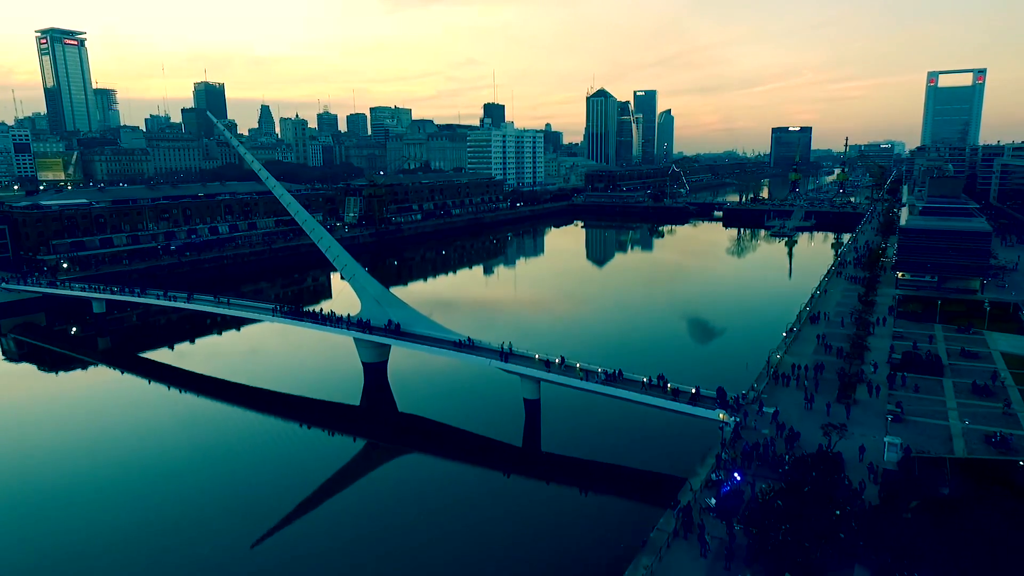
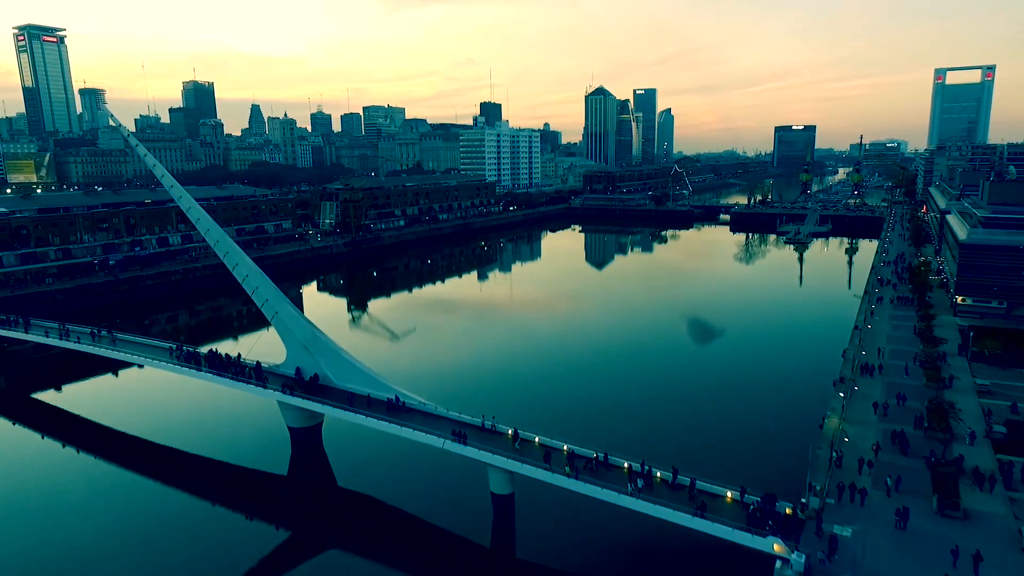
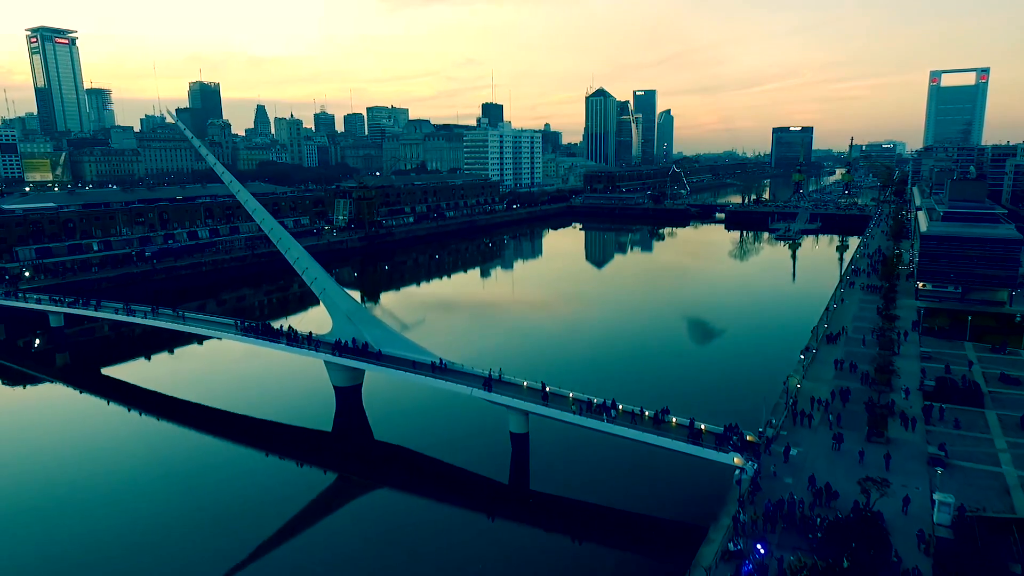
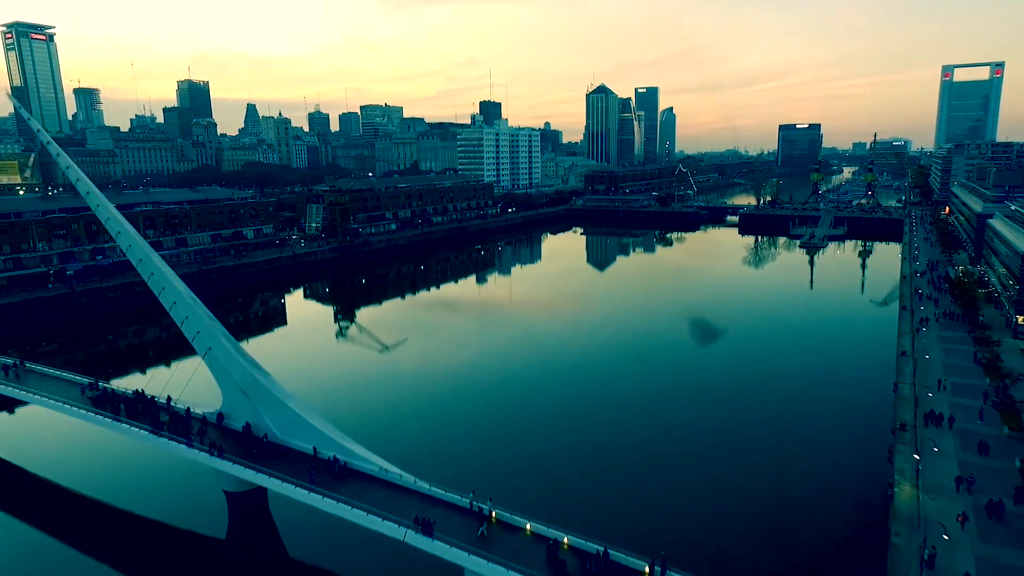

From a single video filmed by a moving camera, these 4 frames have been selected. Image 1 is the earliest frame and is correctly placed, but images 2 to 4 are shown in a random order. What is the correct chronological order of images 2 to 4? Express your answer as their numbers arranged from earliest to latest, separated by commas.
3, 2, 4
